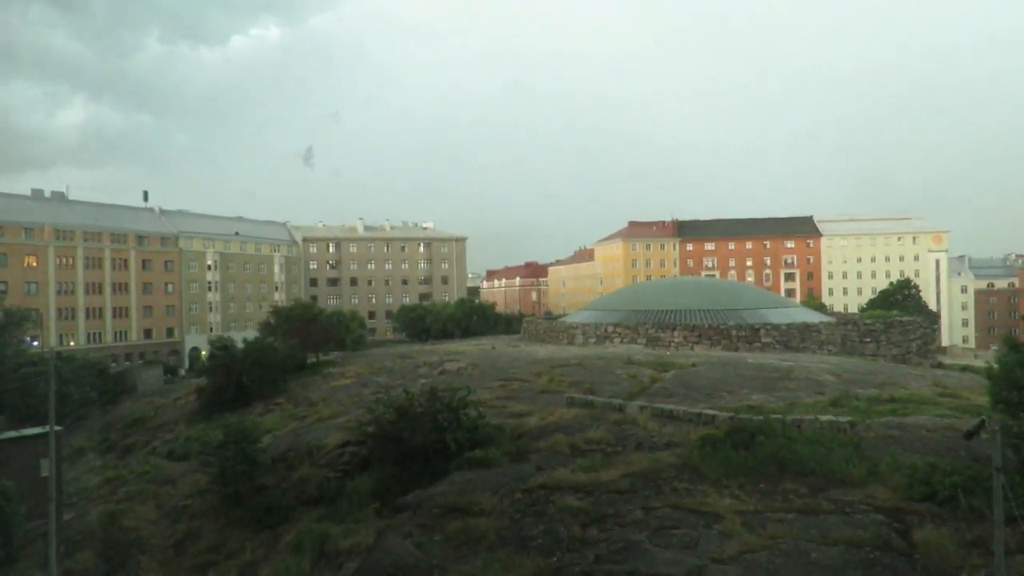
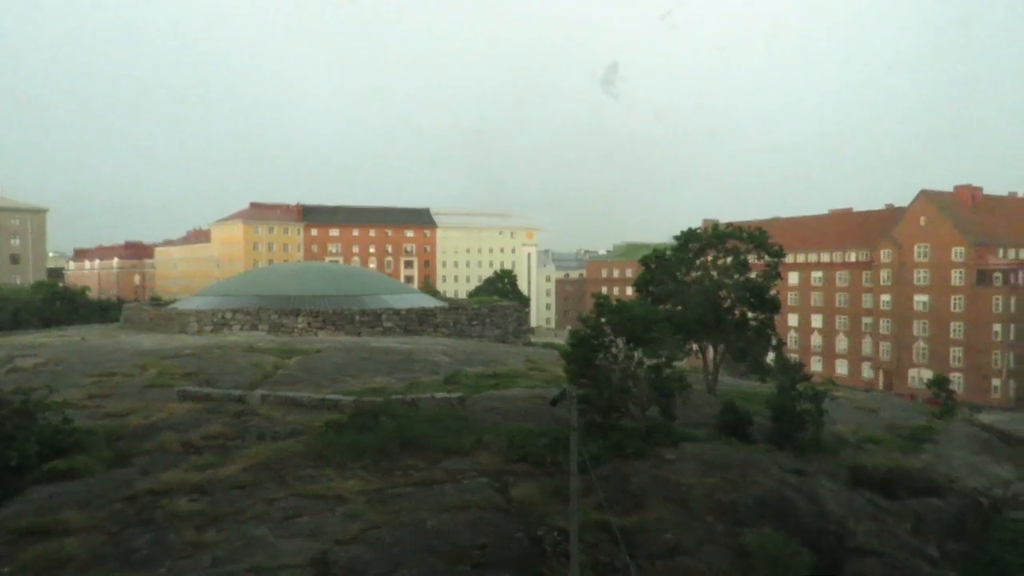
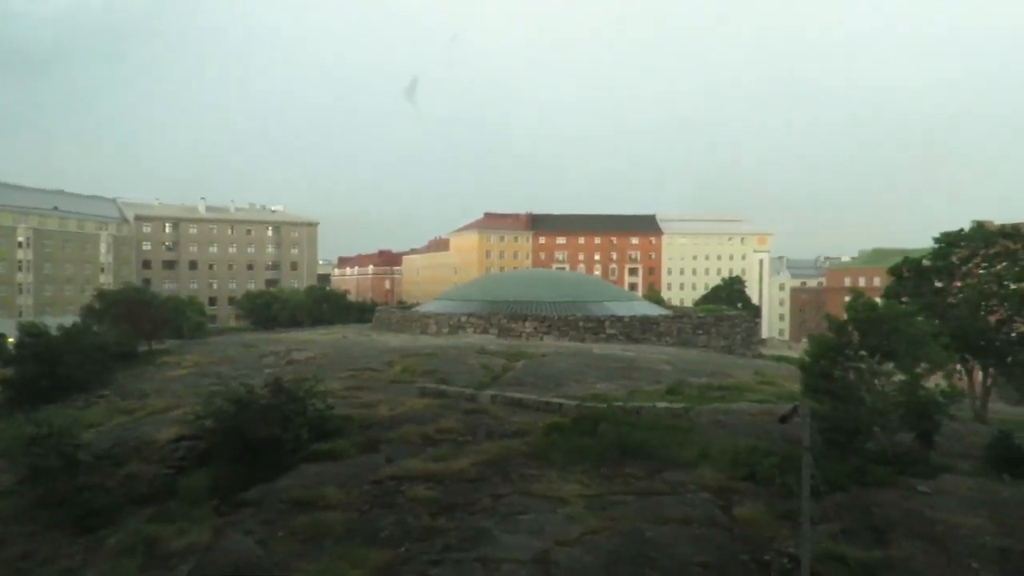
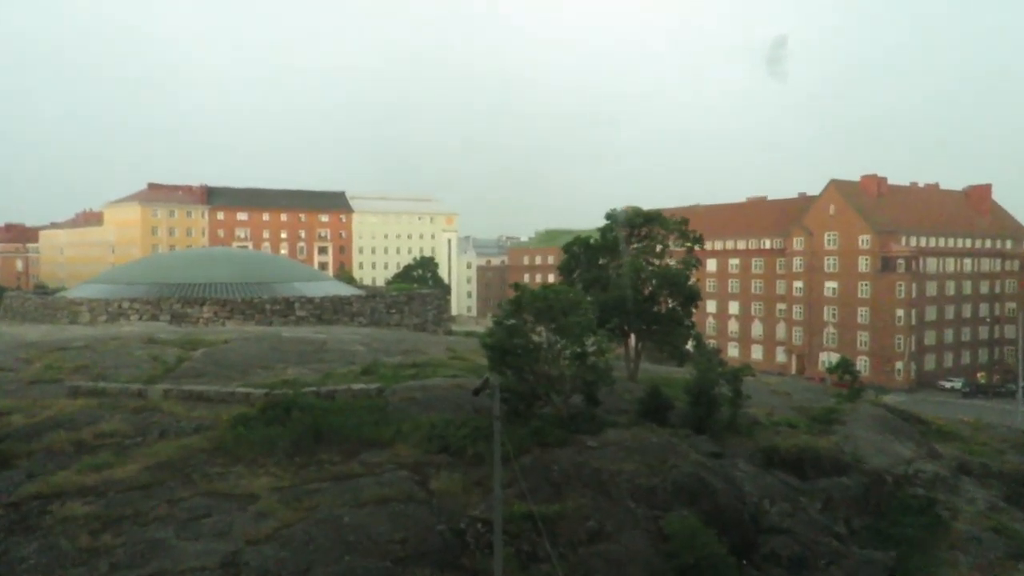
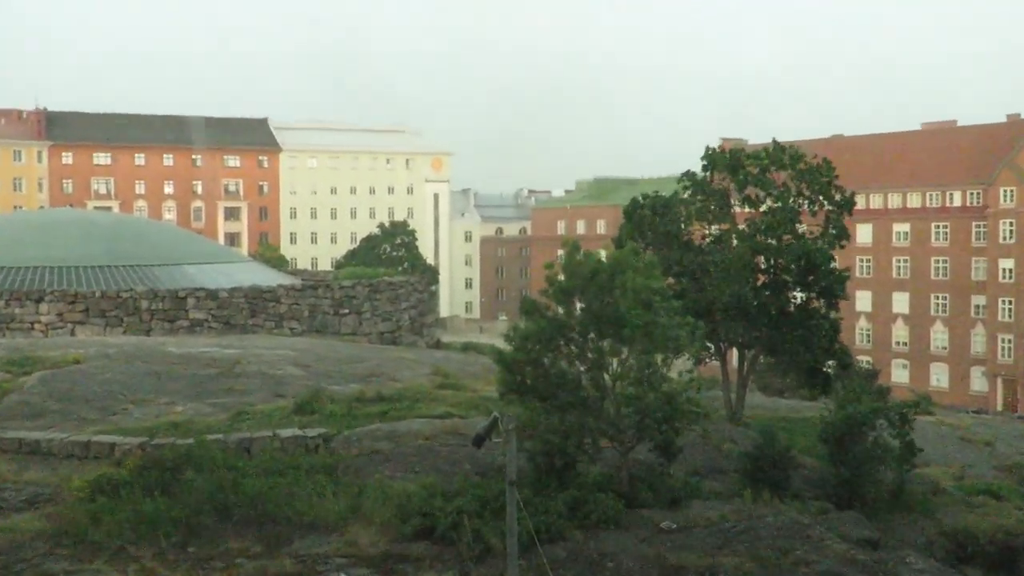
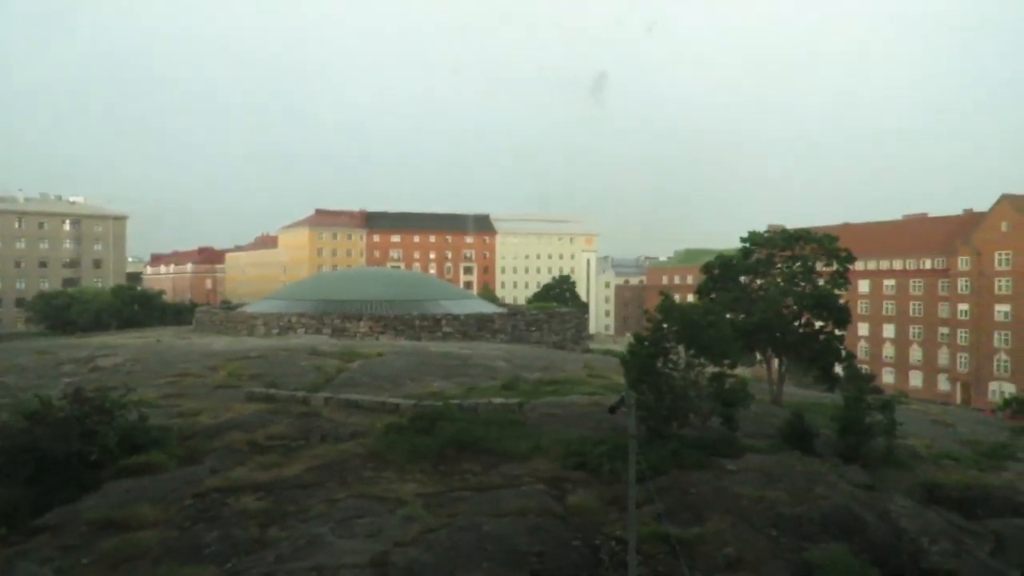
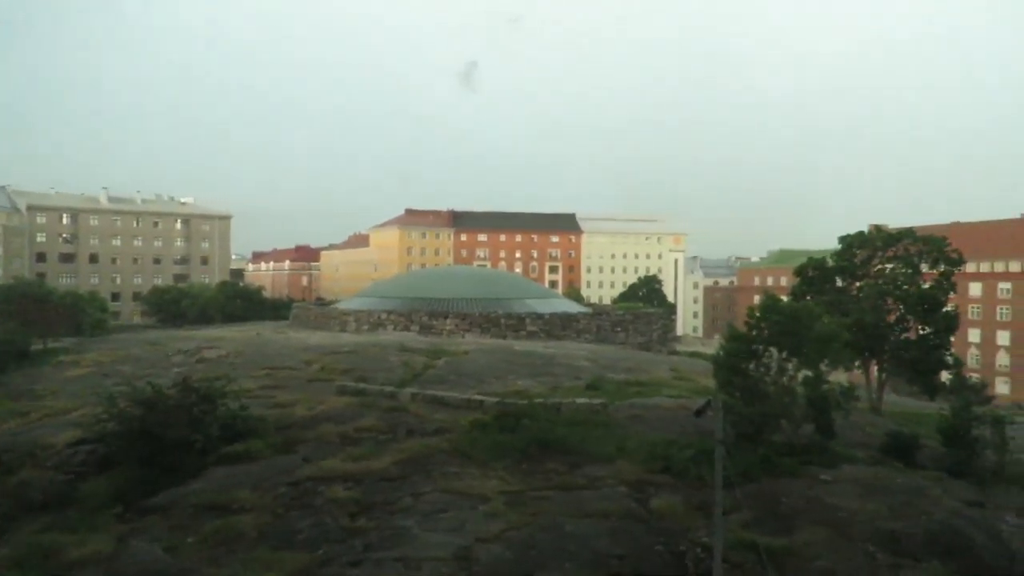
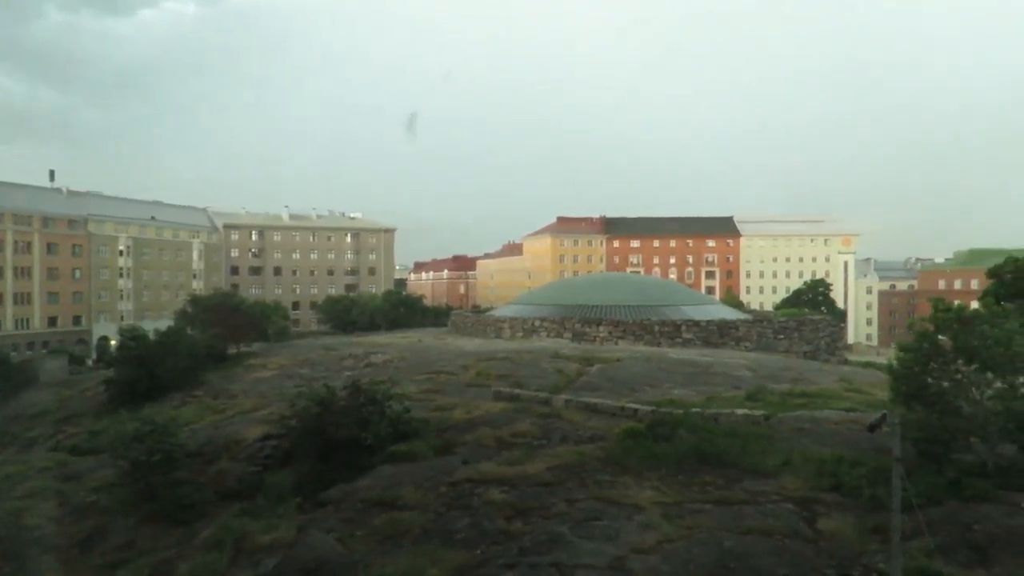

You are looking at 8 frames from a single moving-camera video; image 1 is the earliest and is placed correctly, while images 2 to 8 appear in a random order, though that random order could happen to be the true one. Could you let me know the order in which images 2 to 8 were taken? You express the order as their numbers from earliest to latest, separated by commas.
8, 3, 7, 6, 2, 4, 5
